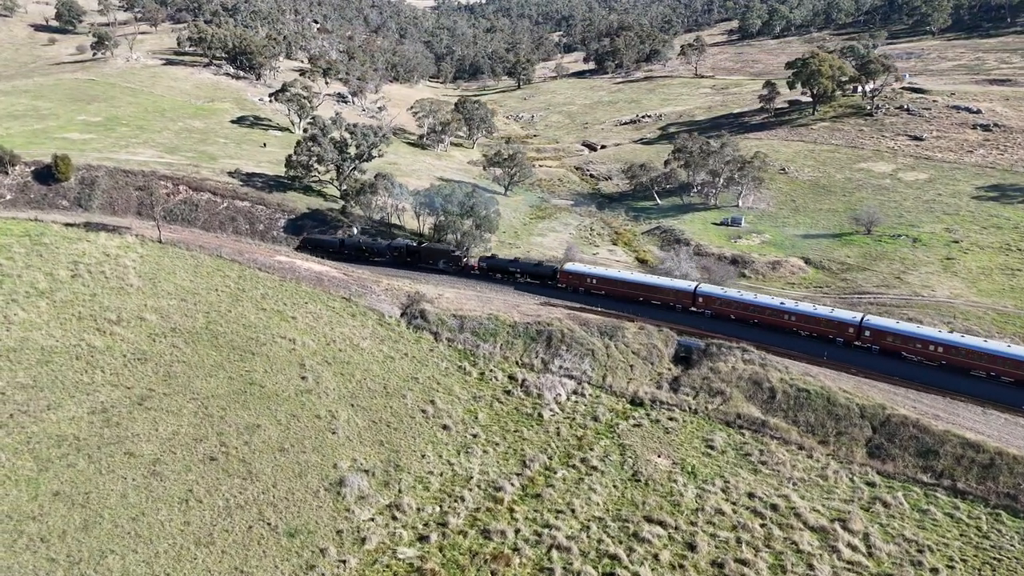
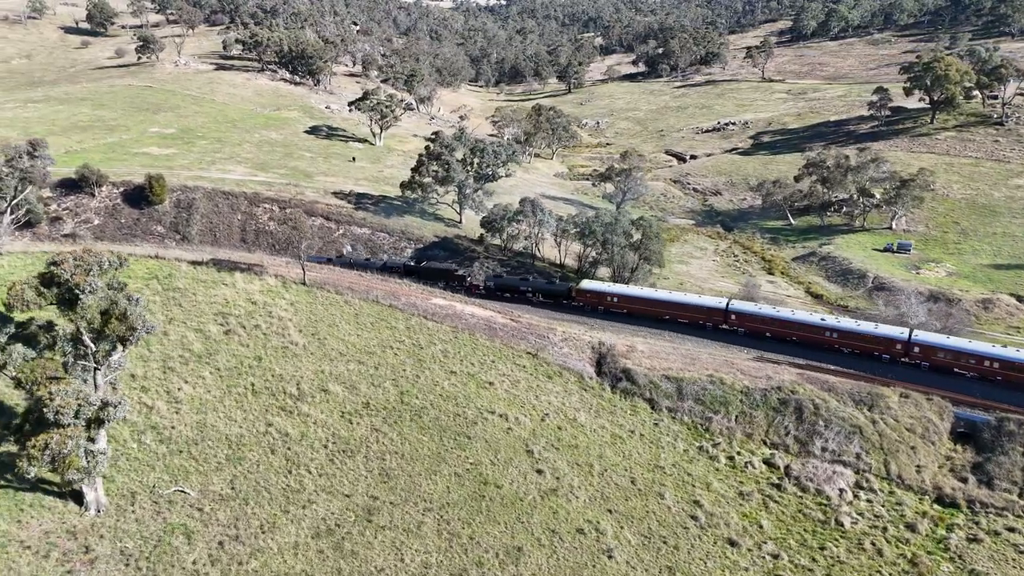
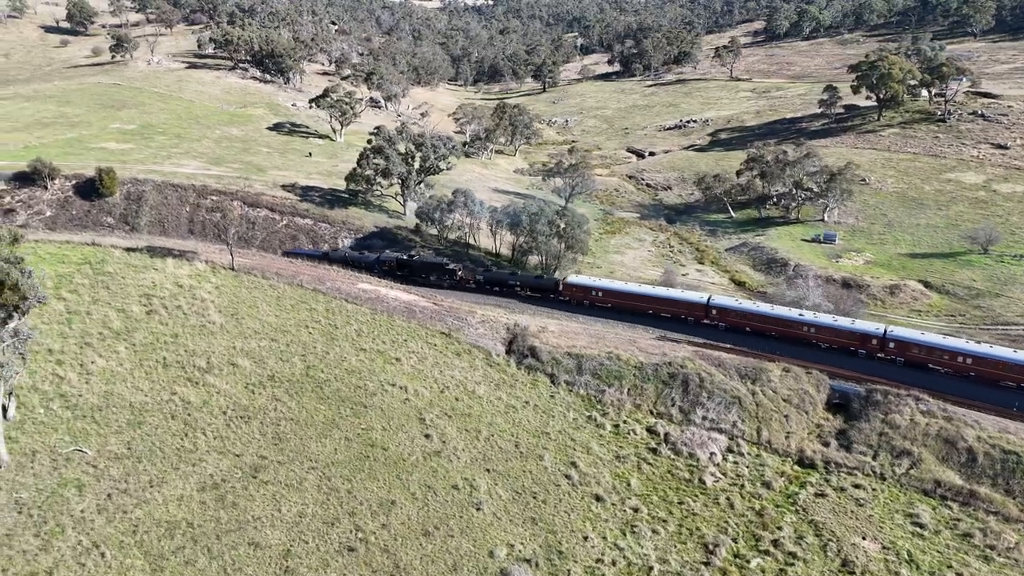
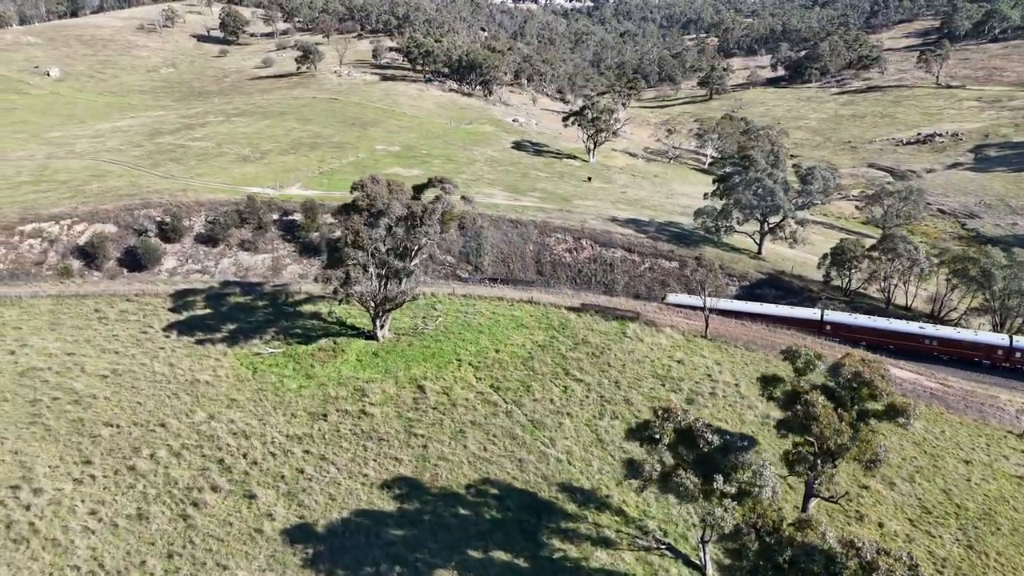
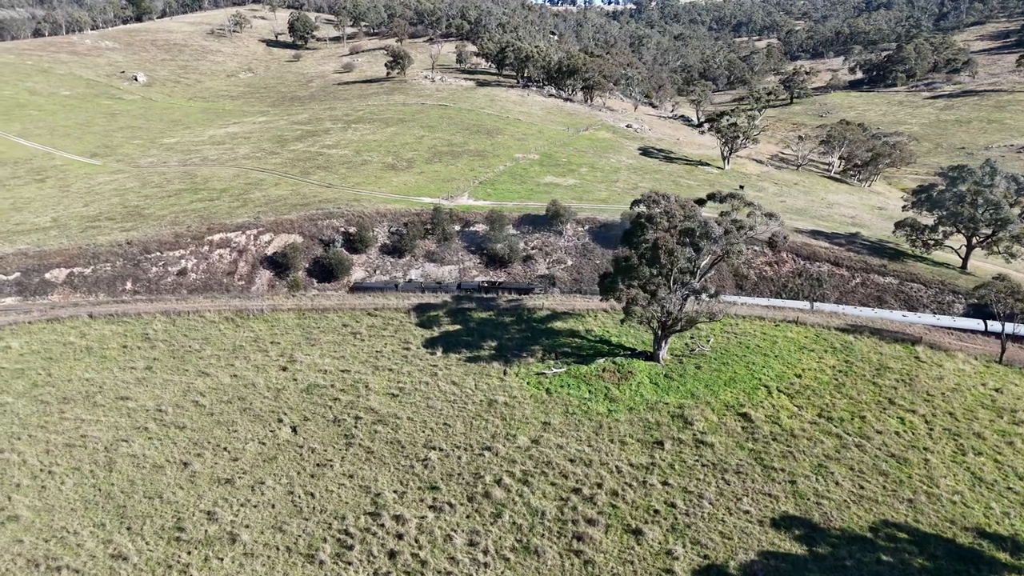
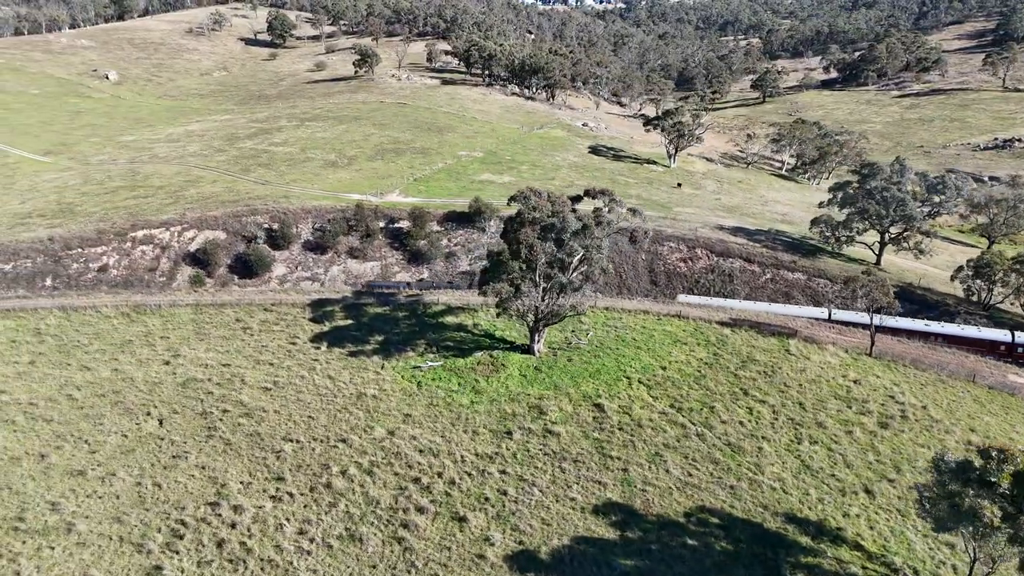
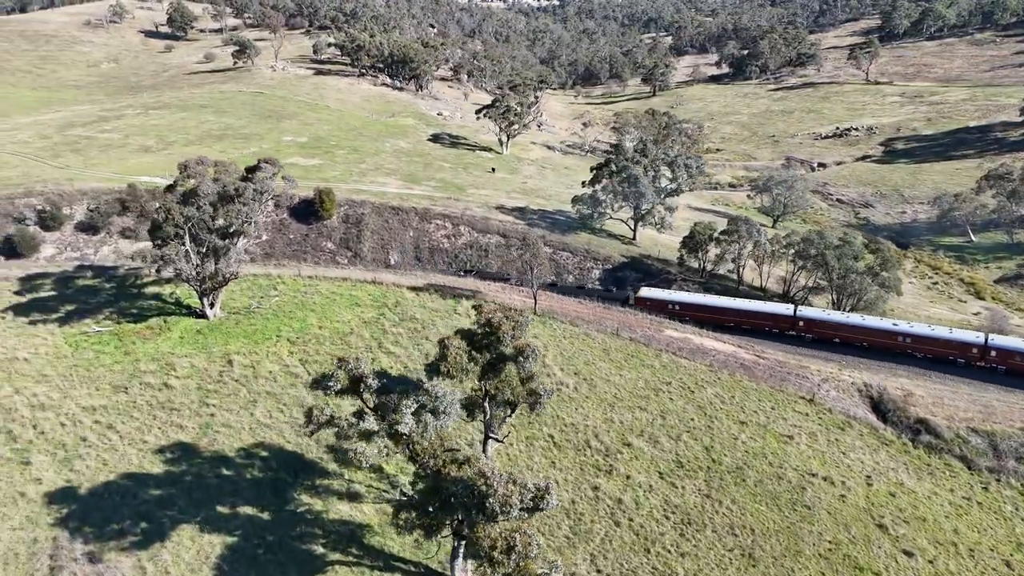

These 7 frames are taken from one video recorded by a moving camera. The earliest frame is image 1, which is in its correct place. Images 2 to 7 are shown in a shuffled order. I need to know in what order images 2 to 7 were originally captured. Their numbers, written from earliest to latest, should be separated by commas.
3, 2, 7, 4, 6, 5
